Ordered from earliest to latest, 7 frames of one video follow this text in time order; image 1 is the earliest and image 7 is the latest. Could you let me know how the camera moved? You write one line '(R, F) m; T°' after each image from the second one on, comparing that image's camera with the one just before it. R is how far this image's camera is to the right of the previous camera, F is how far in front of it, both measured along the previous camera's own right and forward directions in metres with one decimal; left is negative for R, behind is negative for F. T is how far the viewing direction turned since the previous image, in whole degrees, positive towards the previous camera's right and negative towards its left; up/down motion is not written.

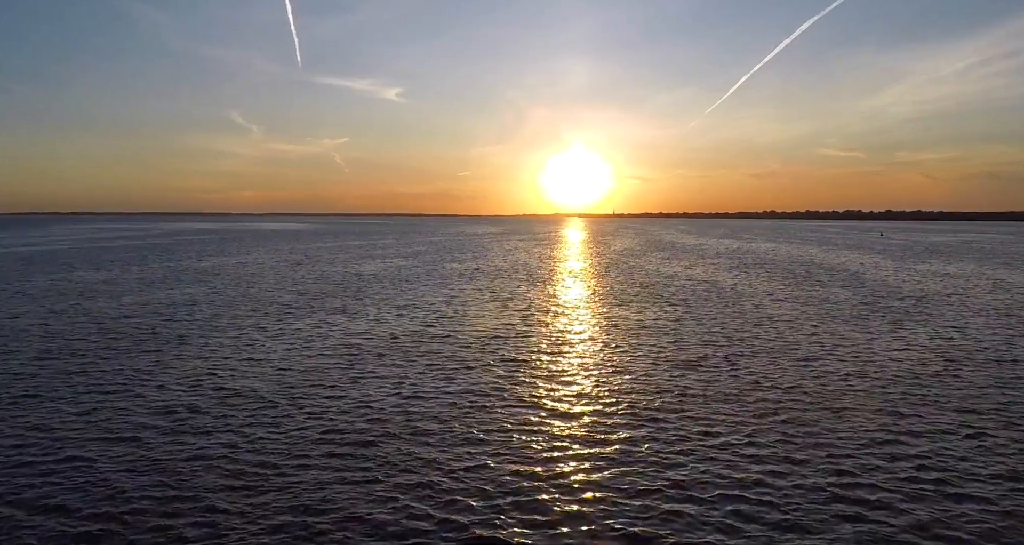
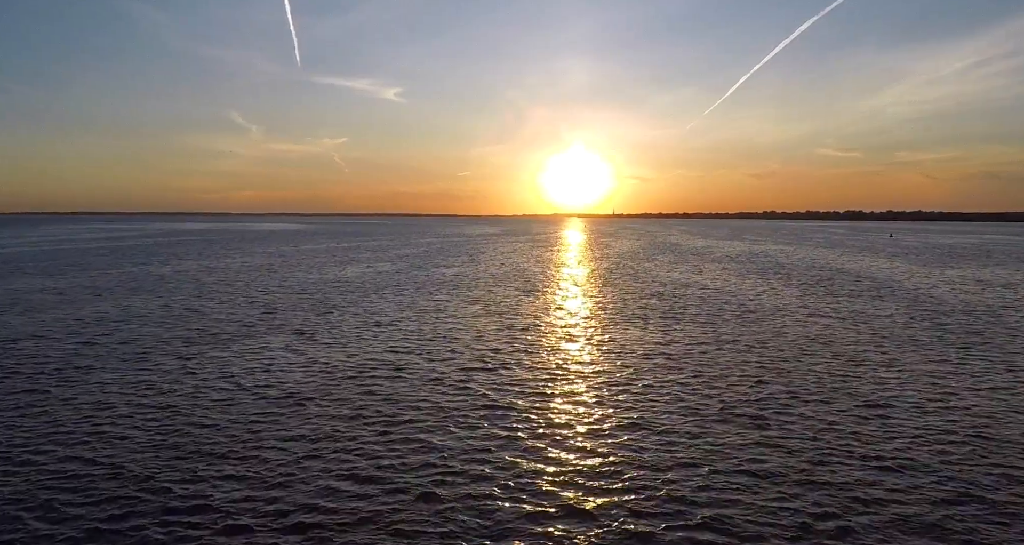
(+0.5, +4.8) m; 0°
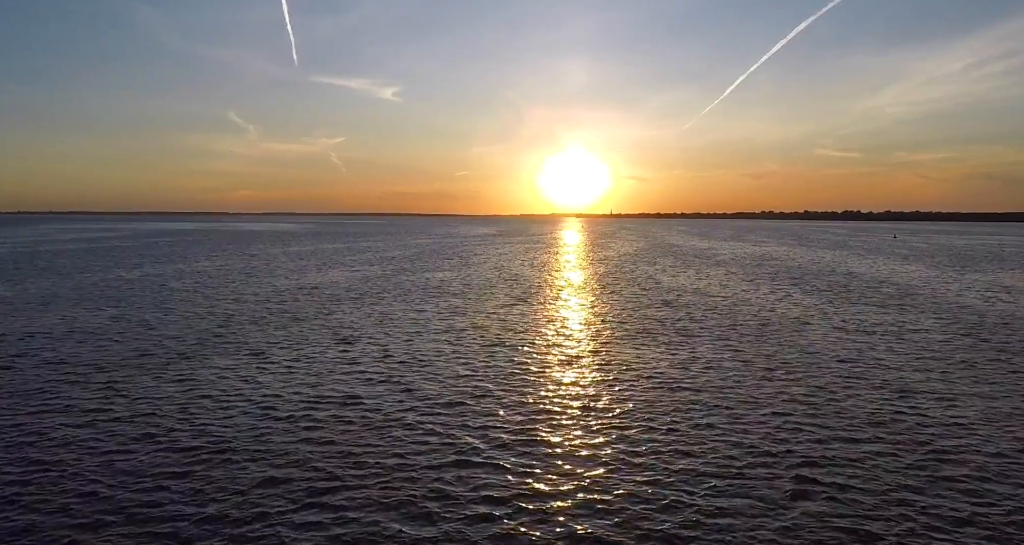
(+0.3, +3.3) m; 0°
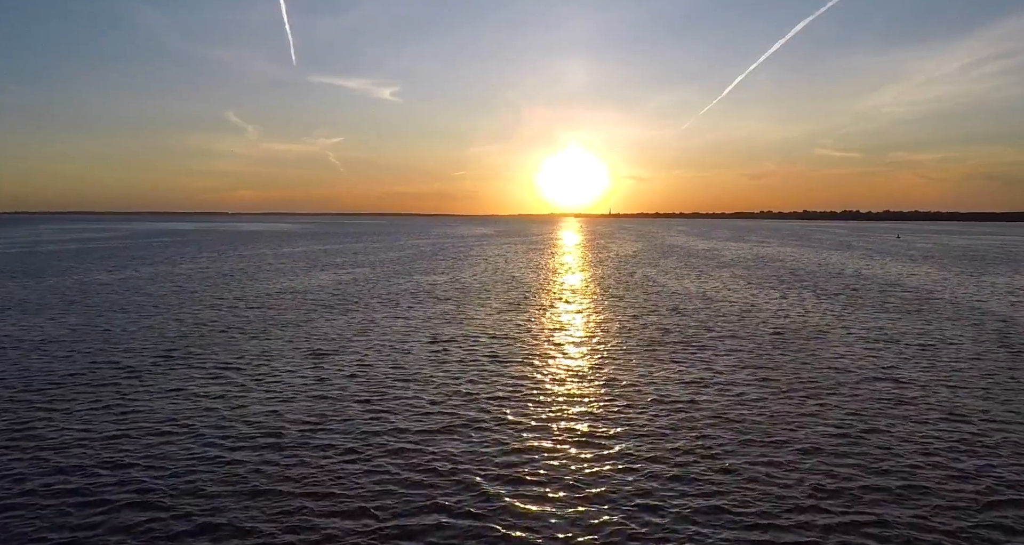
(+0.2, +2.1) m; 0°
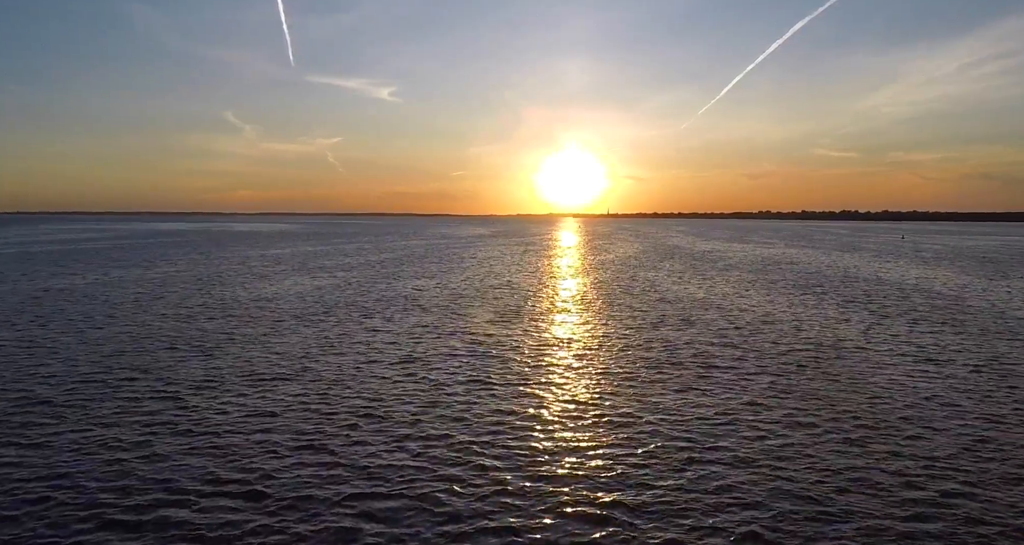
(+0.3, +3.1) m; 0°
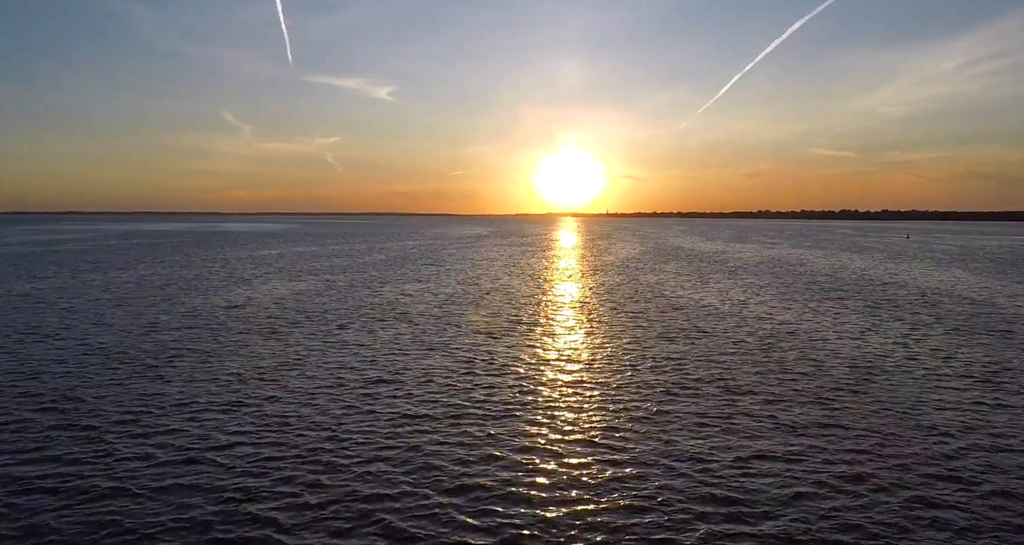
(+0.1, +2.8) m; 0°
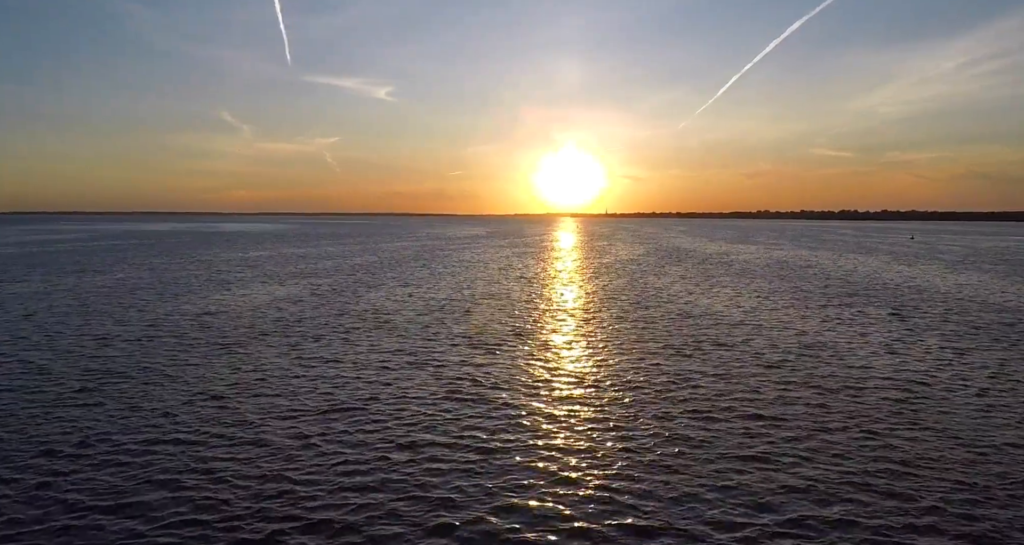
(+0.2, +2.4) m; 0°
